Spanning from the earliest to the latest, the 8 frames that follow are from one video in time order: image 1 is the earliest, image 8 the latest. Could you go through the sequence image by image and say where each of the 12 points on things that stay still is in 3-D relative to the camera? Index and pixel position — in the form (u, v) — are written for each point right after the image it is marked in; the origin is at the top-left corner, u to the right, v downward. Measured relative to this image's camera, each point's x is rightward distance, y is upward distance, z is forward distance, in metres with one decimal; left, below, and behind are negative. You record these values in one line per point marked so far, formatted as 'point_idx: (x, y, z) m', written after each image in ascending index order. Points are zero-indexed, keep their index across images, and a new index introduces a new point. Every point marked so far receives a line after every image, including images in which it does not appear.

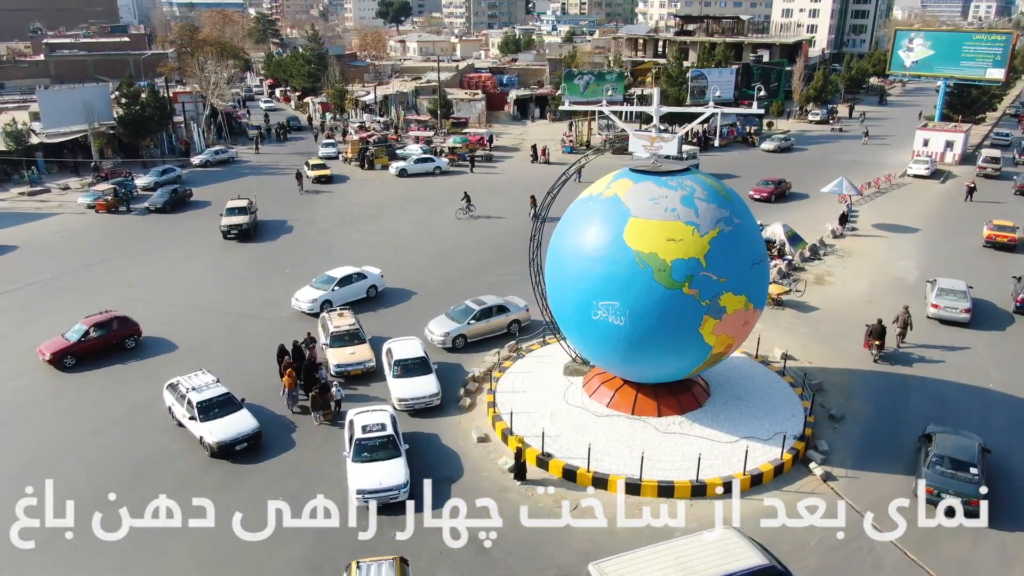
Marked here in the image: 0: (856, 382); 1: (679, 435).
0: (+8.3, -2.3, +19.0) m
1: (+3.4, -2.9, +15.7) m
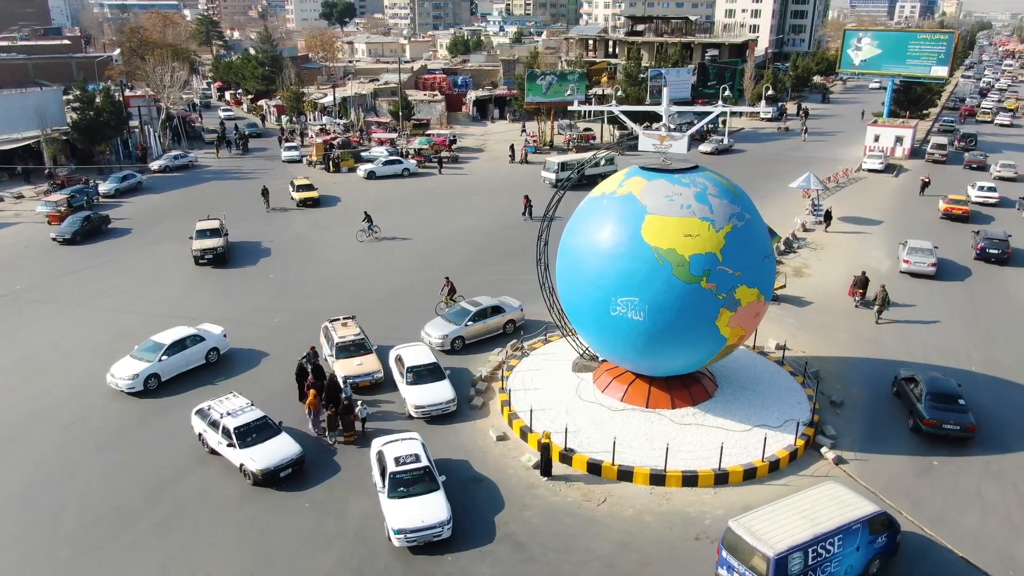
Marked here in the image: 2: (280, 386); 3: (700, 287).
0: (+8.5, -2.1, +19.7) m
1: (+3.8, -2.8, +16.1) m
2: (-5.7, -2.4, +19.0) m
3: (+3.6, 0.0, +14.9) m
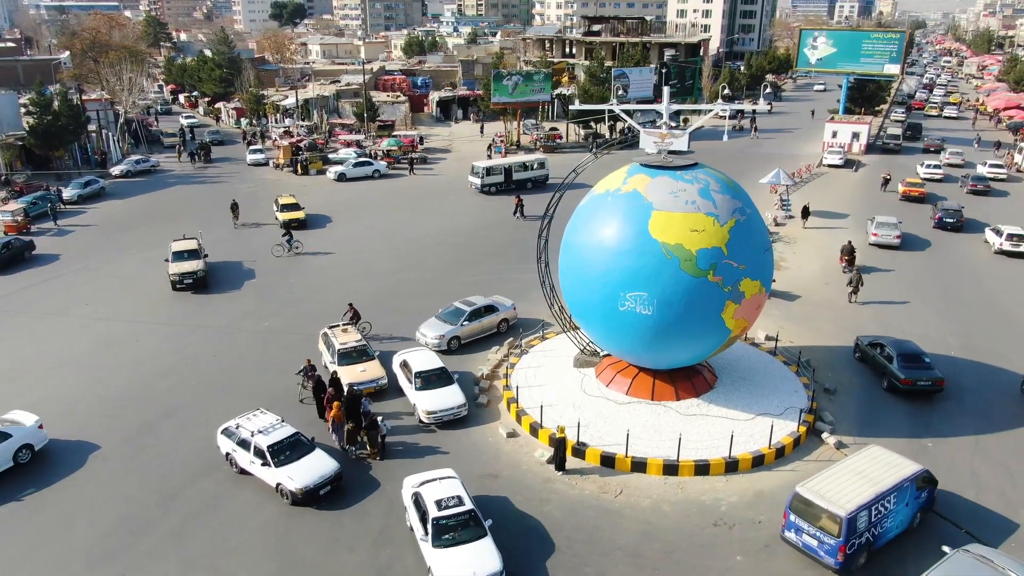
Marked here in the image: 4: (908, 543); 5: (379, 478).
0: (+8.5, -1.8, +20.4) m
1: (+4.0, -2.7, +16.5) m
2: (-5.6, -2.5, +18.8) m
3: (+3.8, +0.1, +15.3) m
4: (+6.7, -4.4, +13.2) m
5: (-2.5, -3.7, +15.1) m
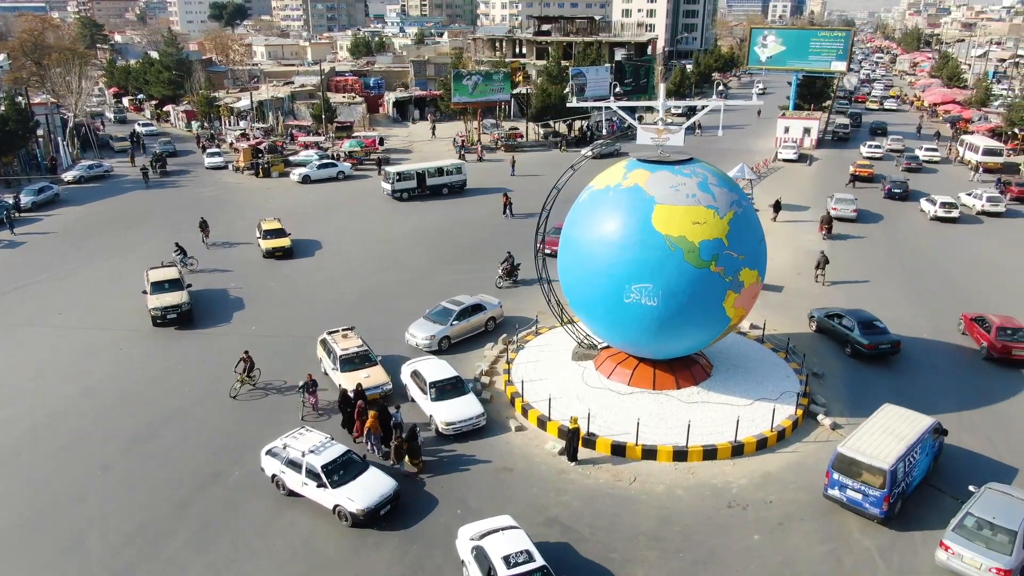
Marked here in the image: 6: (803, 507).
0: (+8.3, -1.5, +21.2) m
1: (+4.1, -2.5, +17.0) m
2: (-5.6, -2.5, +18.7) m
3: (+4.0, +0.3, +15.7) m
4: (+7.1, -4.1, +13.9) m
5: (-2.2, -3.7, +15.2) m
6: (+5.3, -4.0, +14.2) m
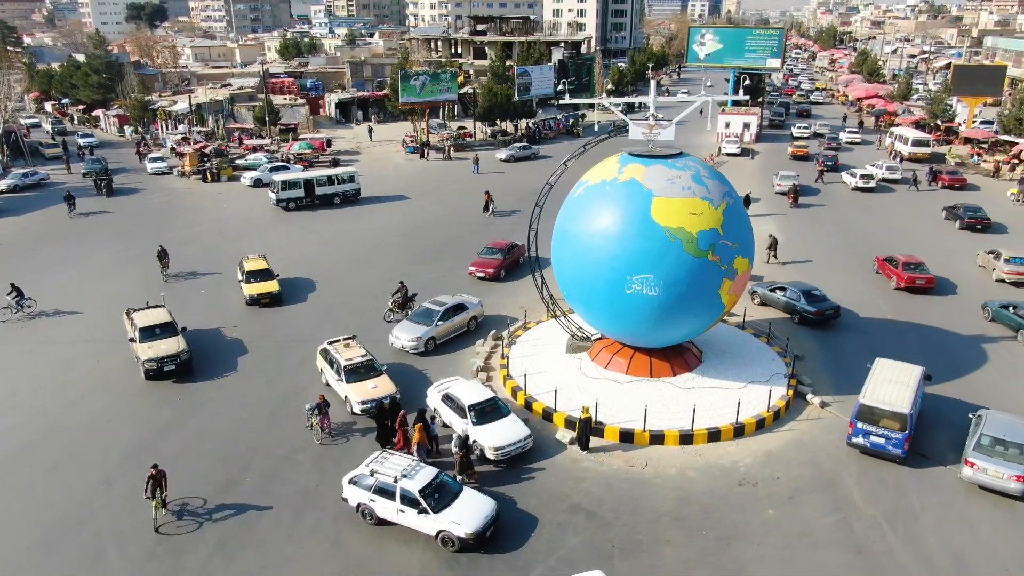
0: (+8.0, -1.1, +22.2) m
1: (+4.2, -2.2, +17.6) m
2: (-5.6, -2.6, +18.4) m
3: (+4.1, +0.6, +16.3) m
4: (+7.5, -3.8, +14.8) m
5: (-1.9, -3.6, +15.2) m
6: (+5.6, -3.7, +15.0) m
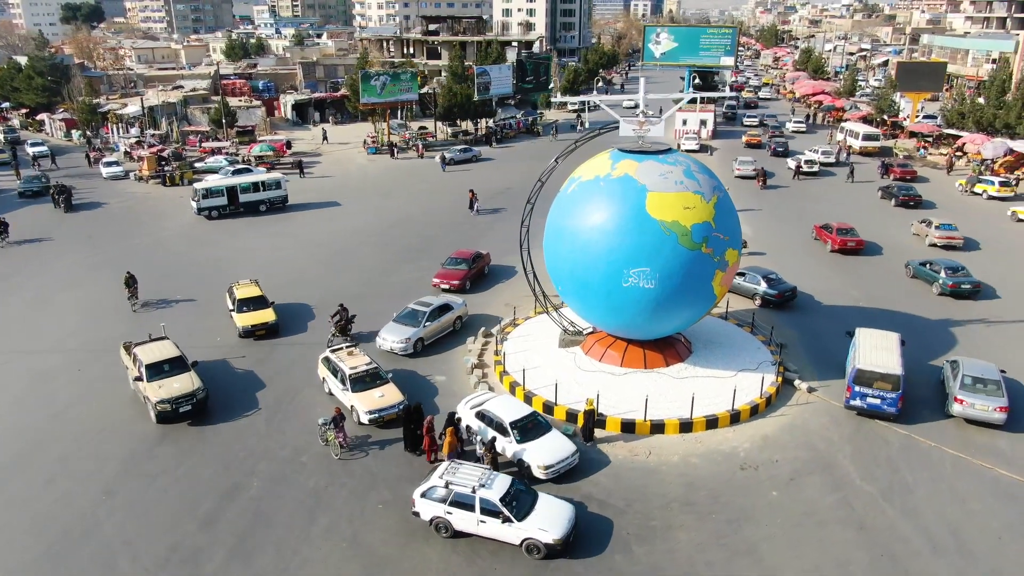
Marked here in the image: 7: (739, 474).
0: (+7.6, -0.9, +22.9) m
1: (+4.2, -2.1, +18.0) m
2: (-5.7, -2.7, +18.2) m
3: (+4.0, +0.8, +16.8) m
4: (+7.7, -3.5, +15.5) m
5: (-1.7, -3.6, +15.3) m
6: (+5.8, -3.5, +15.5) m
7: (+4.4, -3.6, +15.2) m
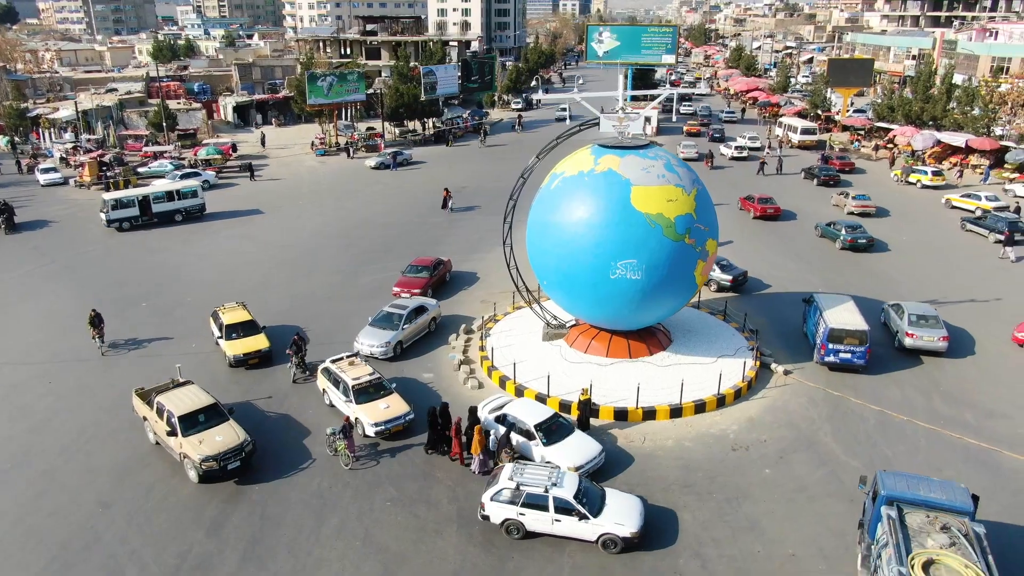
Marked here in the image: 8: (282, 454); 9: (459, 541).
0: (+6.9, -0.5, +23.7) m
1: (+3.9, -1.8, +18.6) m
2: (-5.9, -2.7, +18.0) m
3: (+3.8, +1.0, +17.4) m
4: (+7.6, -3.1, +16.4) m
5: (-1.7, -3.6, +15.4) m
6: (+5.8, -3.2, +16.3) m
7: (+4.4, -3.4, +15.8) m
8: (-4.7, -3.4, +16.1) m
9: (-1.0, -4.3, +13.4) m
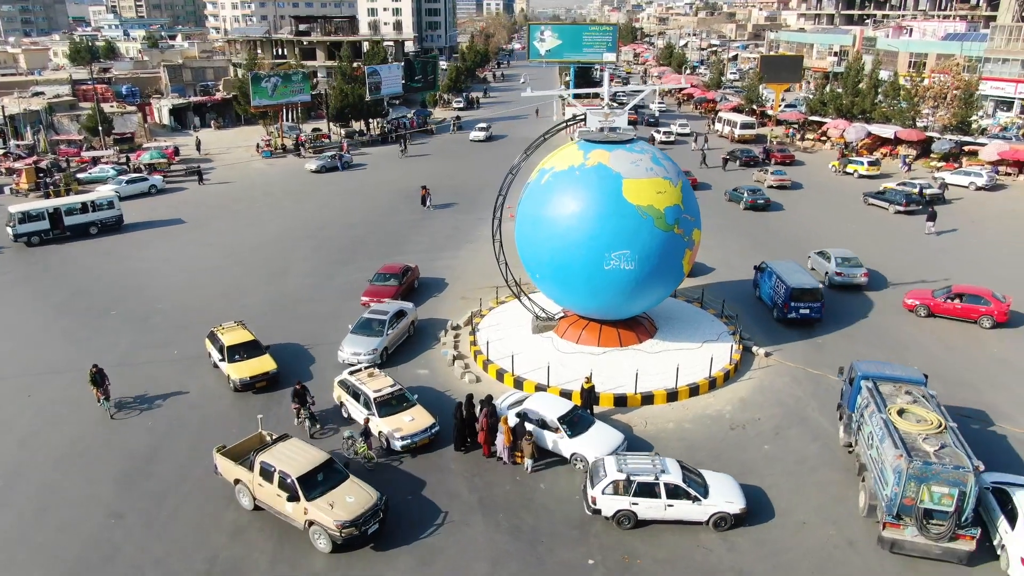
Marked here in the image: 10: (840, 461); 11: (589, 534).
0: (+6.3, -0.2, +24.6) m
1: (+3.8, -1.5, +19.3) m
2: (-5.9, -2.8, +17.8) m
3: (+3.7, +1.2, +18.0) m
4: (+7.7, -2.7, +17.4) m
5: (-1.5, -3.5, +15.6) m
6: (+5.9, -2.8, +17.1) m
7: (+4.6, -3.1, +16.5) m
8: (-4.5, -3.4, +16.0) m
9: (-0.6, -4.2, +13.6) m
10: (+6.5, -3.5, +15.6) m
11: (+1.3, -4.2, +13.4) m
